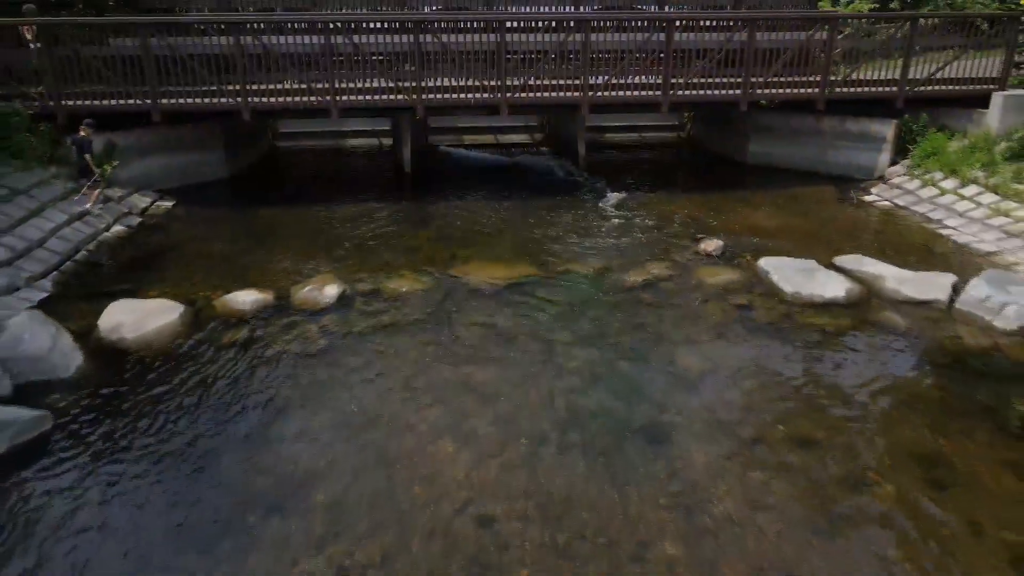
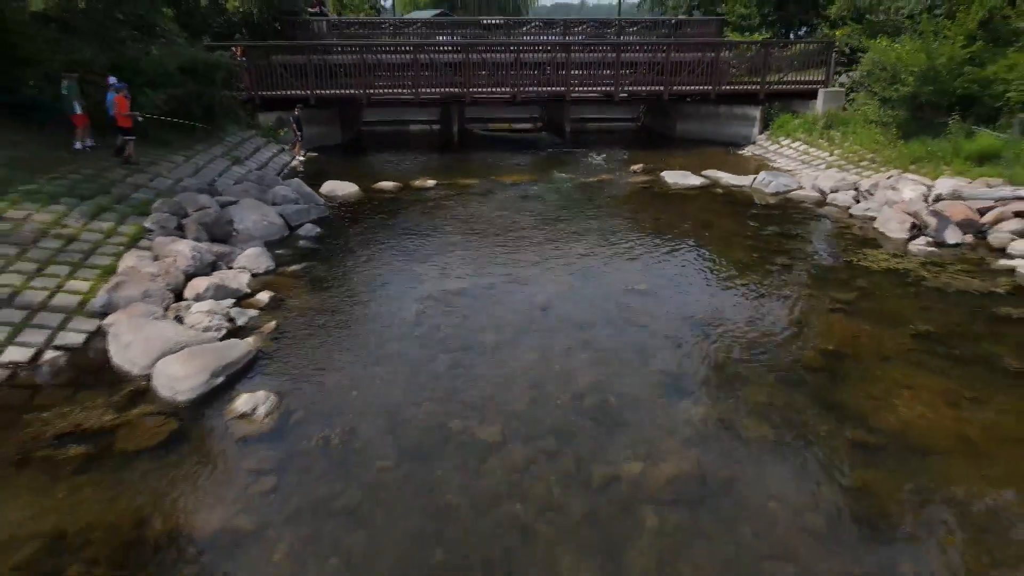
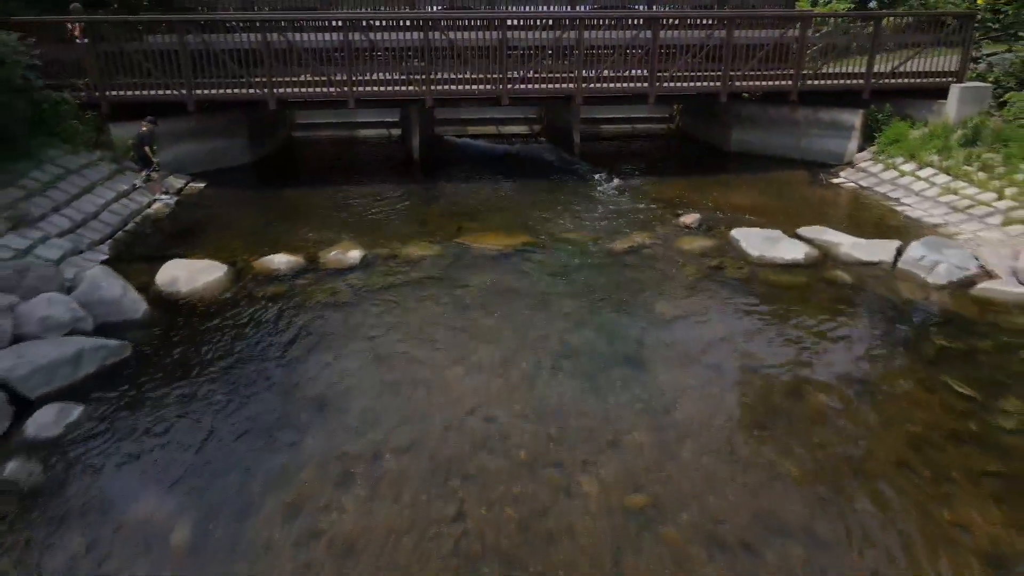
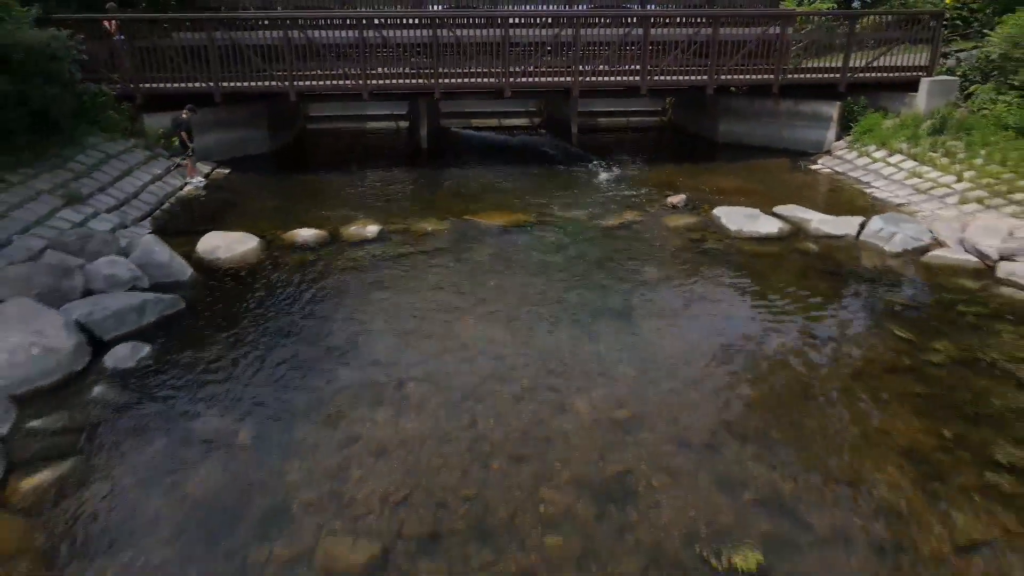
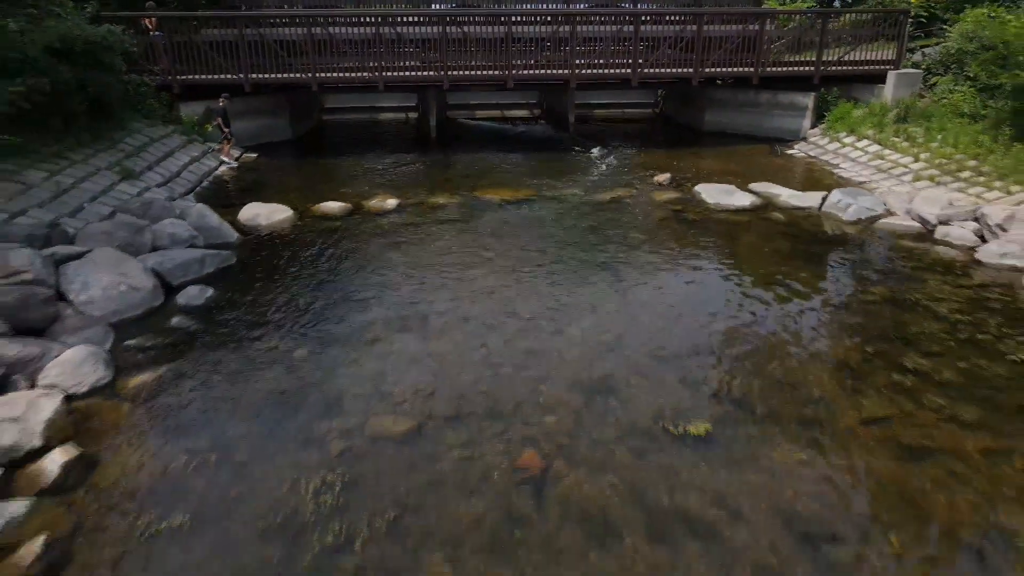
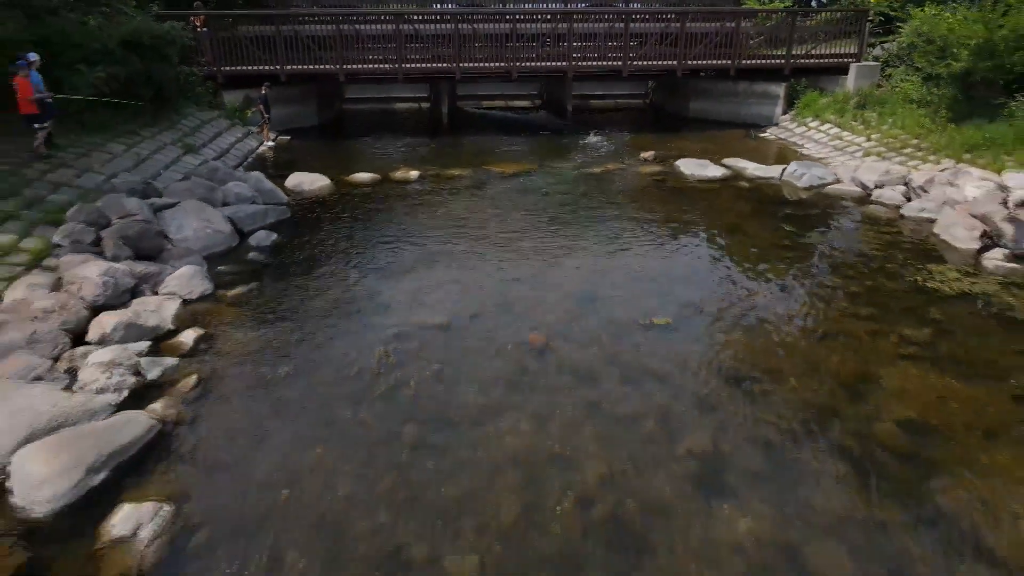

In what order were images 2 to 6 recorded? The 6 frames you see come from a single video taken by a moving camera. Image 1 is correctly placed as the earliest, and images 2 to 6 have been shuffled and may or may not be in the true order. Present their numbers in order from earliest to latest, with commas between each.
3, 4, 5, 6, 2
